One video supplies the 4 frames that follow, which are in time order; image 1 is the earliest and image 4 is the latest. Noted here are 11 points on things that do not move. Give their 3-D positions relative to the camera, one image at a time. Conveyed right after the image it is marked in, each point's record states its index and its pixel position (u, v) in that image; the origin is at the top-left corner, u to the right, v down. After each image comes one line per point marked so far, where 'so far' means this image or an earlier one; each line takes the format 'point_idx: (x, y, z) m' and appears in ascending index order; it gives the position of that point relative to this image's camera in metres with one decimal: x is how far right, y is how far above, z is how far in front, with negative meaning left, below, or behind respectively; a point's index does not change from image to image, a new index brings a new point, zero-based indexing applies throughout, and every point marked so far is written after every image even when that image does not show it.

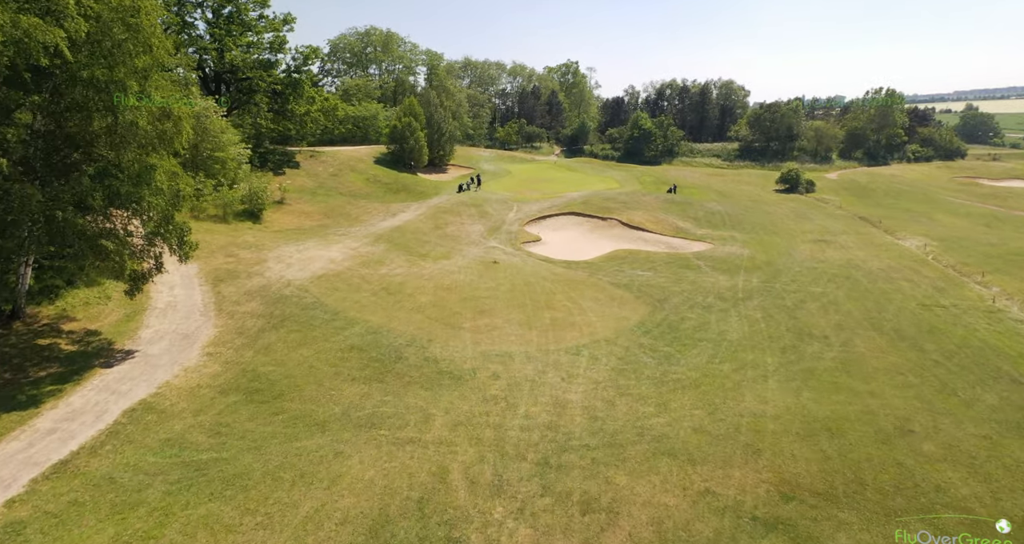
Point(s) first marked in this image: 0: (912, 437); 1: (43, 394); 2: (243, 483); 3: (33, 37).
0: (+13.0, -5.3, +15.6) m
1: (-14.9, -3.9, +15.4) m
2: (-7.4, -5.7, +13.2) m
3: (-14.9, +7.3, +15.1) m
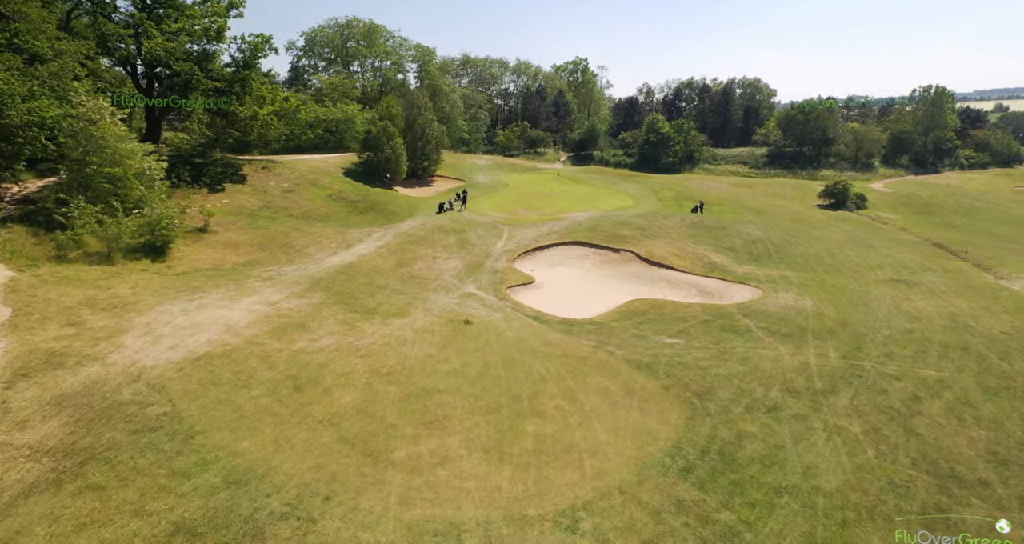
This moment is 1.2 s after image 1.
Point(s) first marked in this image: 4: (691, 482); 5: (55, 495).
0: (+11.6, -8.3, +6.6) m
1: (-16.3, -6.8, +7.0) m
2: (-8.8, -8.6, +4.6) m
3: (-16.3, +4.4, +6.6) m
4: (+5.3, -5.9, +13.8) m
5: (-11.2, -5.5, +11.9) m
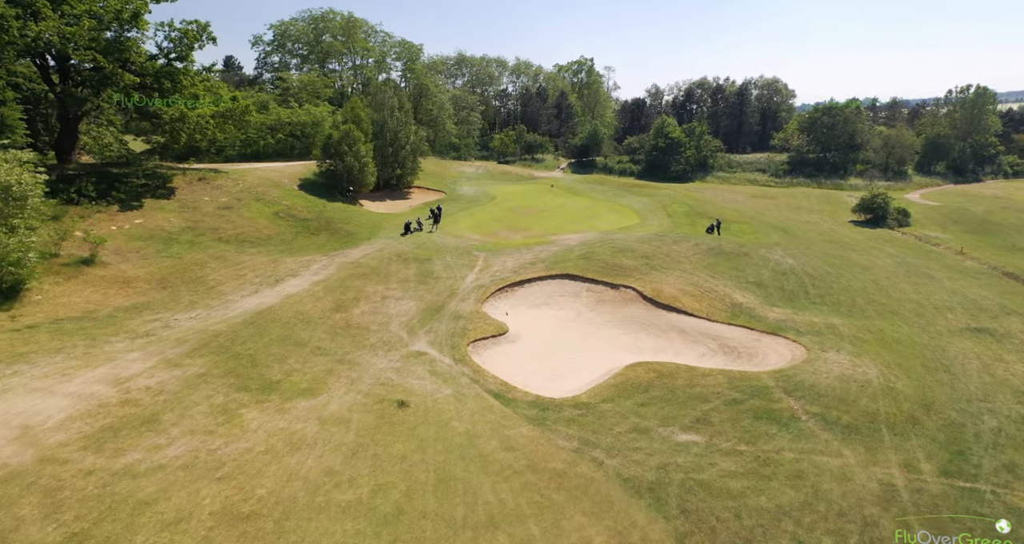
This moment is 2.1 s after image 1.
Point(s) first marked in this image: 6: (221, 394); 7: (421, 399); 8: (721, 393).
0: (+9.6, -10.5, -0.4) m
1: (-18.3, -8.8, +0.5) m
2: (-10.9, -10.7, -2.0) m
3: (-18.2, +2.4, +0.2) m
4: (+3.4, -8.1, +7.0) m
5: (-13.1, -7.5, +5.3) m
6: (-9.8, -4.1, +16.1) m
7: (-3.3, -4.5, +17.5) m
8: (+8.3, -4.3, +18.6) m
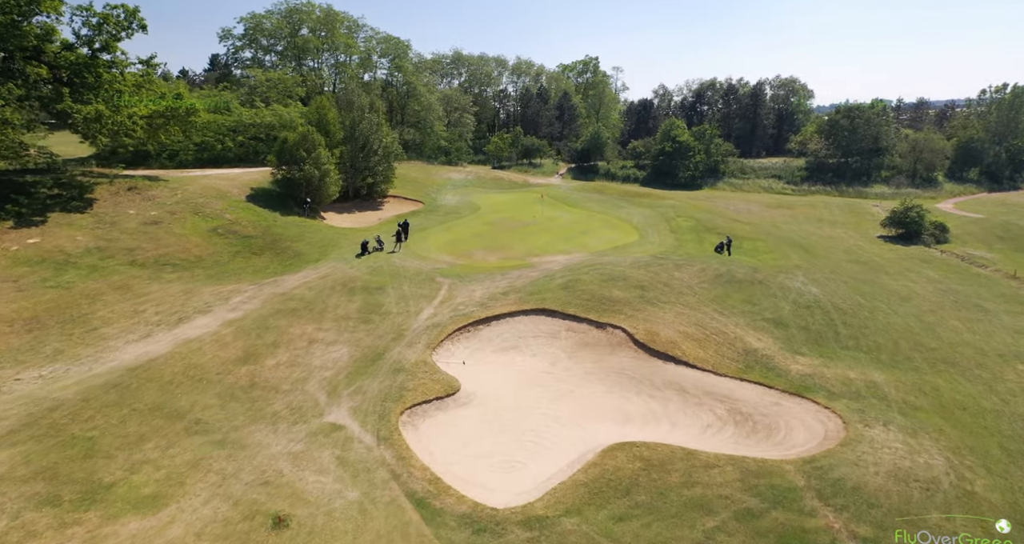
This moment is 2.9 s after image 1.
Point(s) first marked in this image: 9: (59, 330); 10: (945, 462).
0: (+7.2, -12.2, -5.6) m
1: (-20.6, -10.2, -4.2) m
2: (-13.2, -12.1, -6.9) m
3: (-20.4, +1.0, -4.5) m
4: (+1.2, -9.7, +1.9) m
5: (-15.4, -9.0, +0.5) m
6: (-11.8, -5.6, +11.3) m
7: (-5.3, -6.1, +12.6) m
8: (+6.3, -6.0, +13.5) m
9: (-17.9, -2.2, +19.0) m
10: (+13.7, -5.8, +14.7) m
